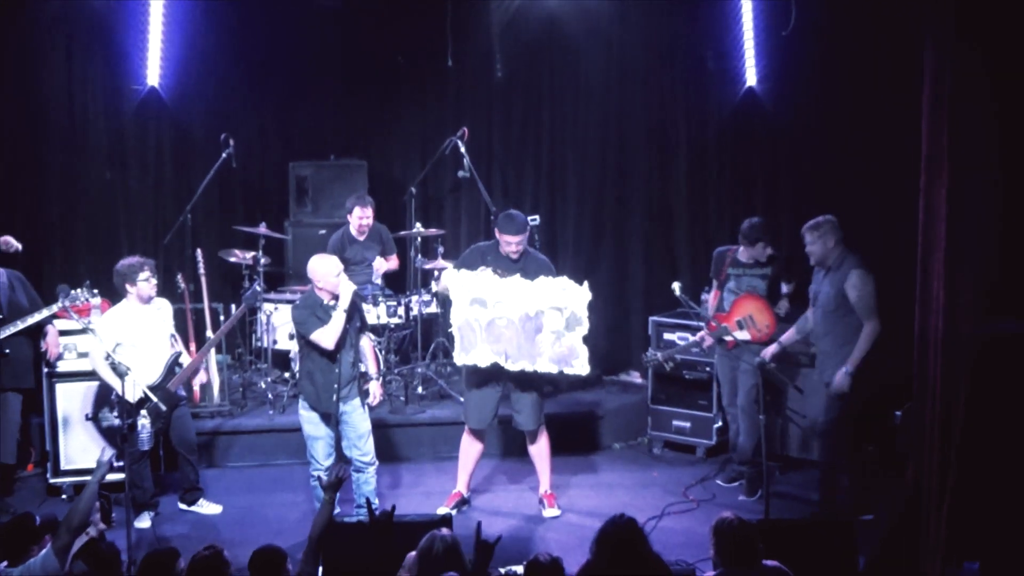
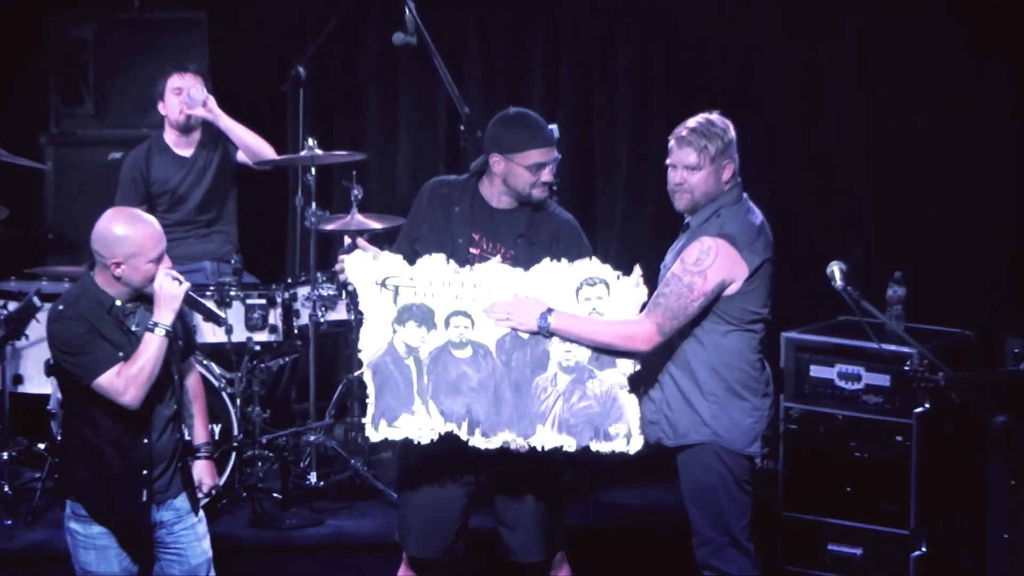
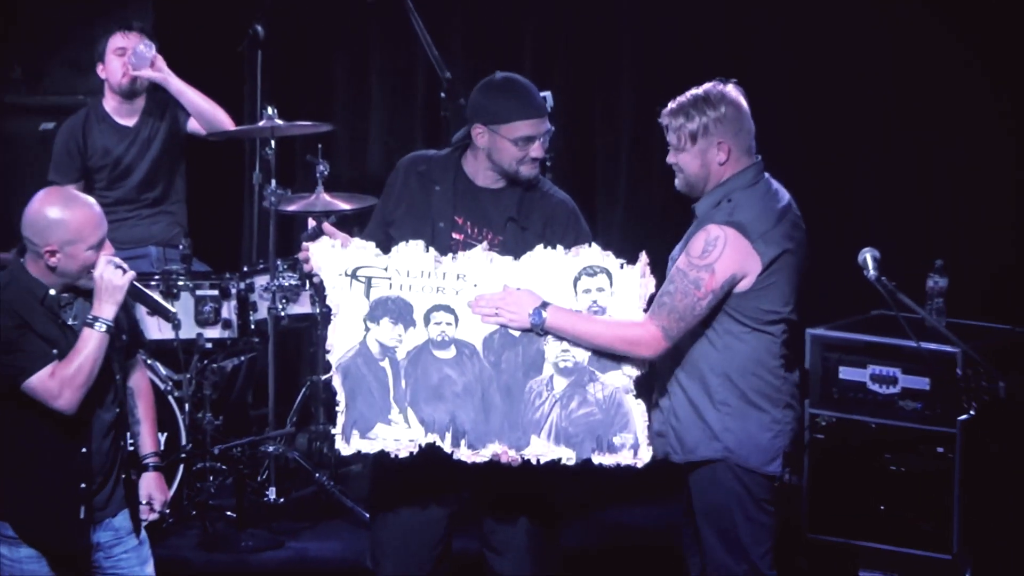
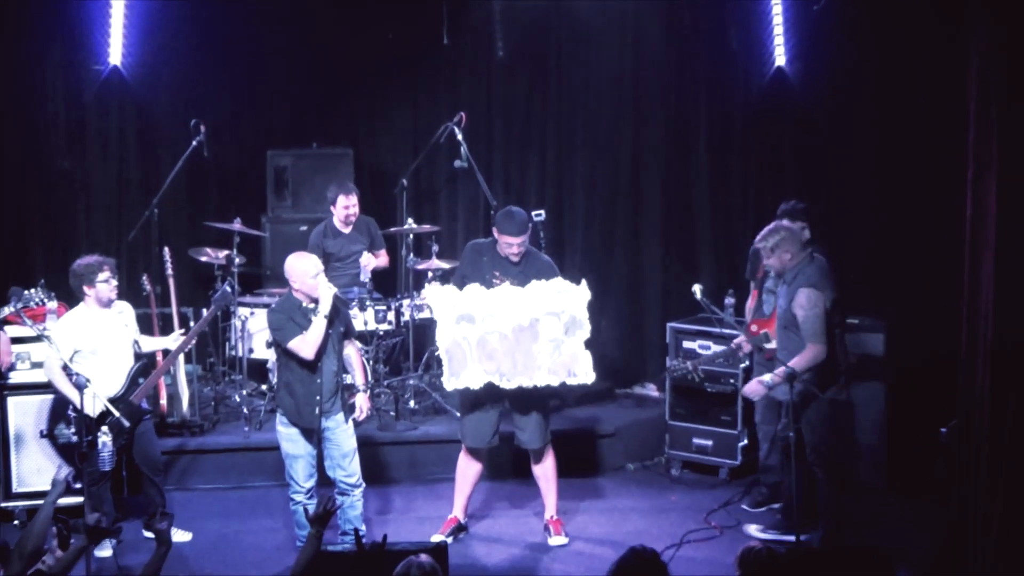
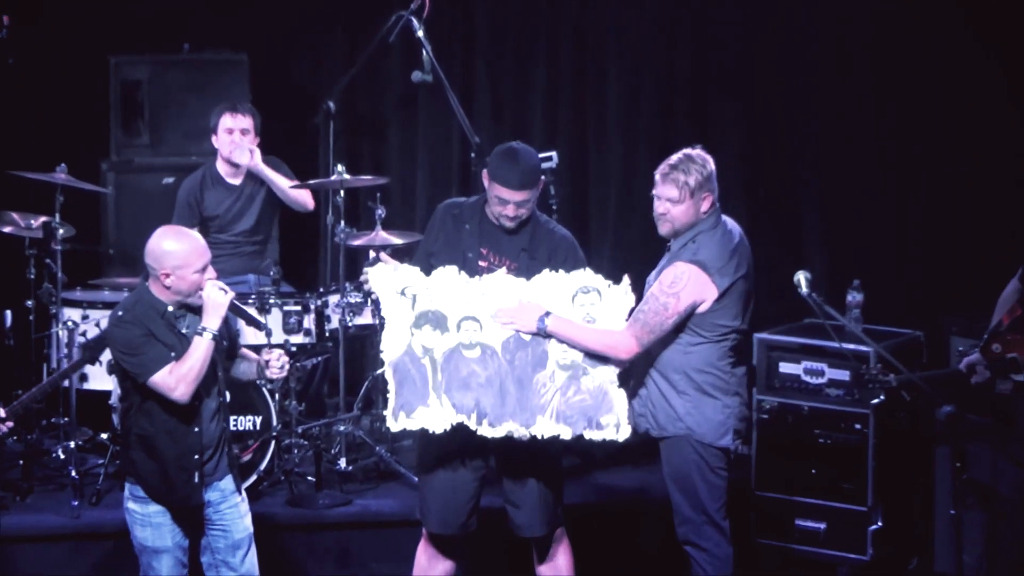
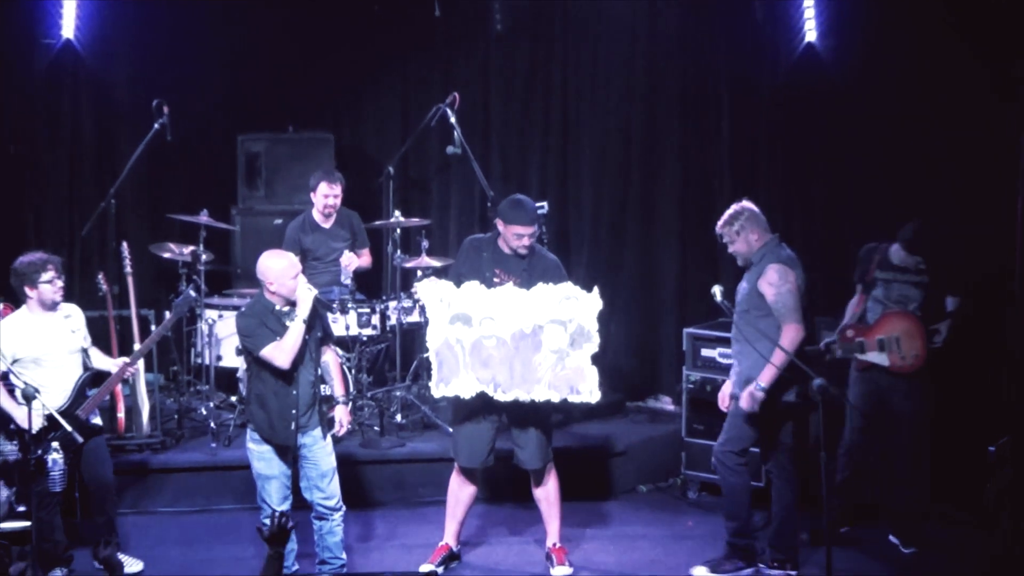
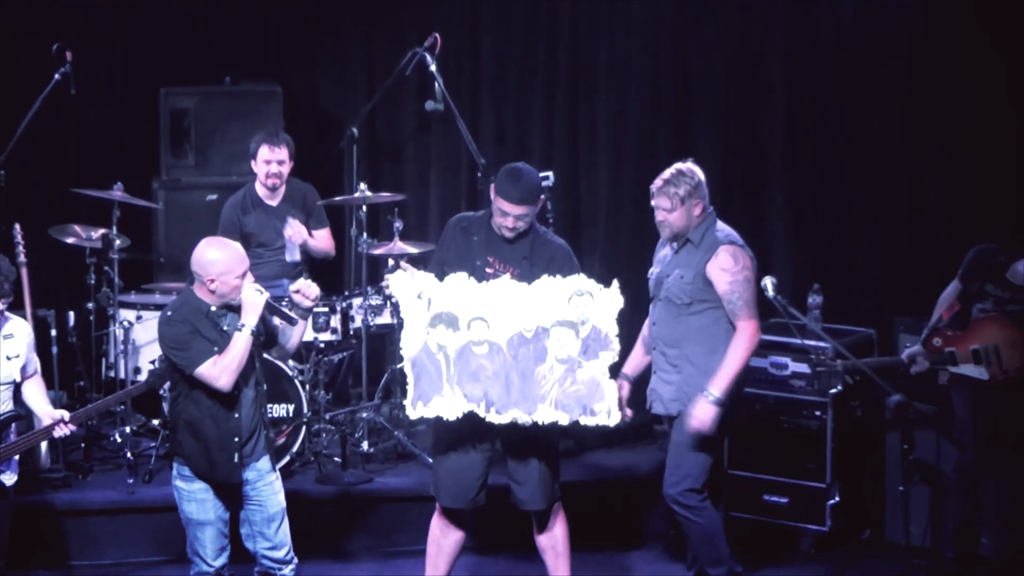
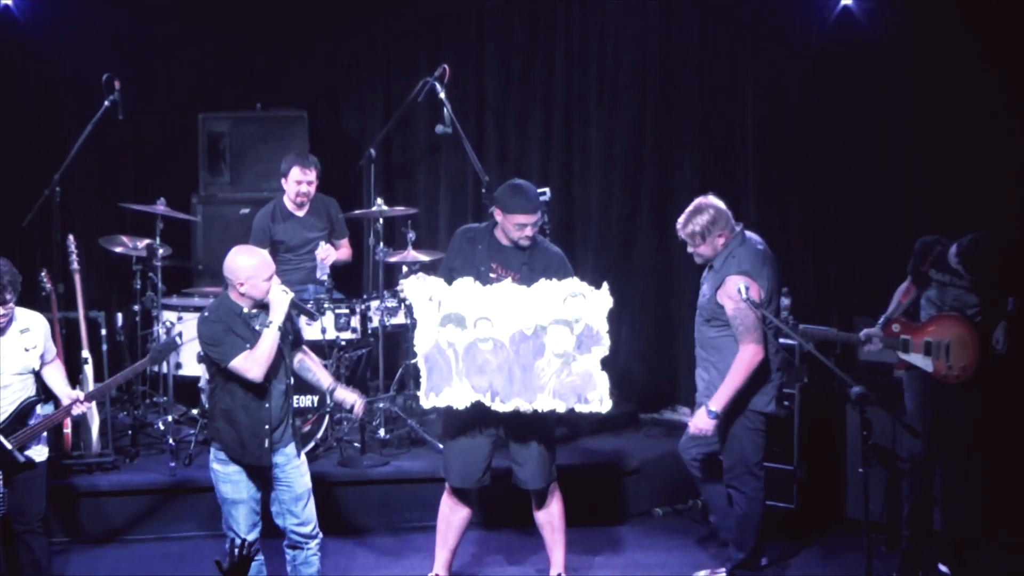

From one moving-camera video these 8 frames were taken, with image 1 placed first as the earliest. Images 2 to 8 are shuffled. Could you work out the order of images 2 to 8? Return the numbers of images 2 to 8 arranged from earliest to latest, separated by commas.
4, 6, 8, 7, 5, 2, 3
